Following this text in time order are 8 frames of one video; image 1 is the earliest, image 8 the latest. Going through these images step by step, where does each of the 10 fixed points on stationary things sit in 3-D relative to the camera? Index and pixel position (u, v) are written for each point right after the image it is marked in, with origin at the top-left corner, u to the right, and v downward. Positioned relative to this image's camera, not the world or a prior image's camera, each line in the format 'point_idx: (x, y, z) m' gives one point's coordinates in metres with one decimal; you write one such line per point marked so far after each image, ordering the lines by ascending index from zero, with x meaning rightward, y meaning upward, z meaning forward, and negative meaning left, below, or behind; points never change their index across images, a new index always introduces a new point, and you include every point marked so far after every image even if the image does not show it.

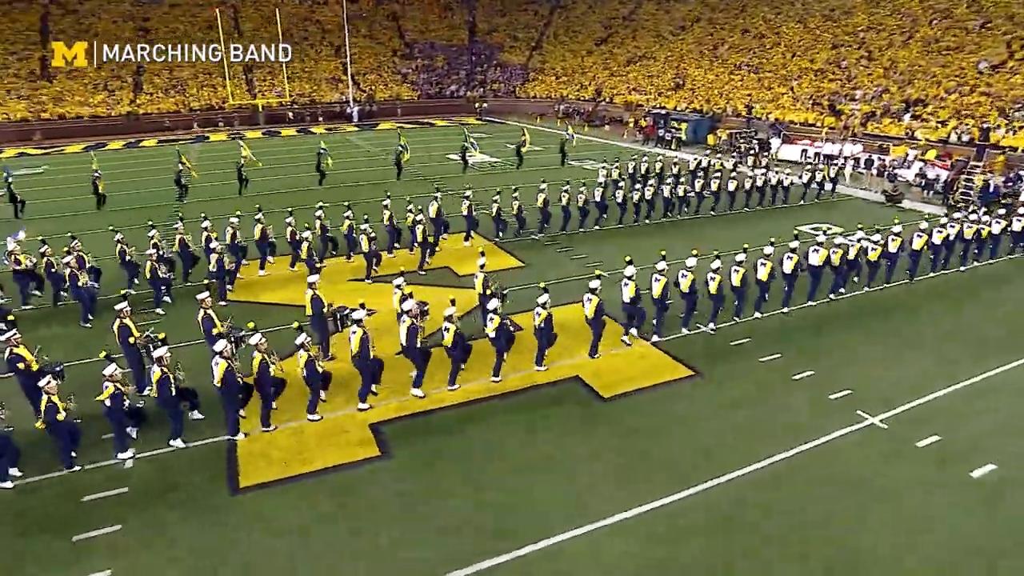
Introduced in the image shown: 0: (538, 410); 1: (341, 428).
0: (+0.1, -1.5, +7.7) m
1: (-2.1, -1.6, +7.4) m
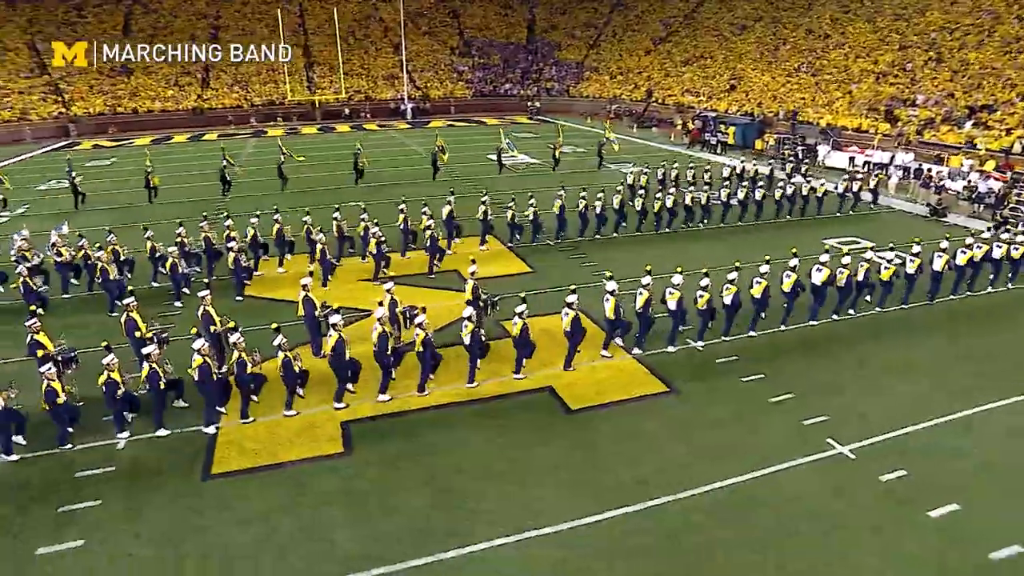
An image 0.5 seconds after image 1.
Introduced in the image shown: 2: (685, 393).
0: (-0.2, -1.6, +7.9) m
1: (-2.5, -1.6, +7.8) m
2: (+2.1, -1.4, +8.5) m
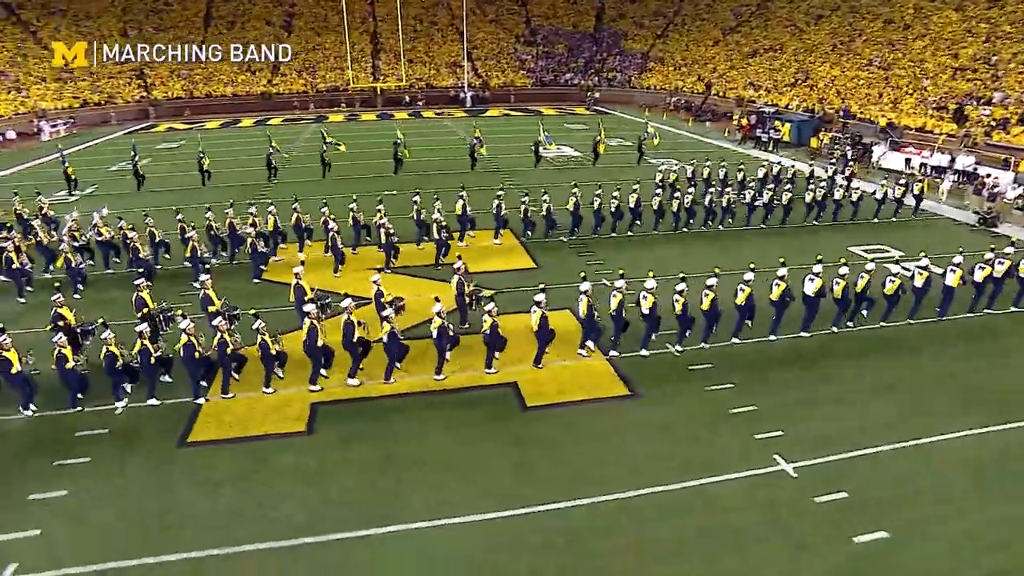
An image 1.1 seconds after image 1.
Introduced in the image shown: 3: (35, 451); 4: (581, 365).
0: (-0.7, -1.6, +8.3) m
1: (-3.0, -1.5, +8.4) m
2: (+1.7, -1.5, +8.6) m
3: (-5.6, -1.9, +7.6) m
4: (+0.9, -1.1, +9.3) m
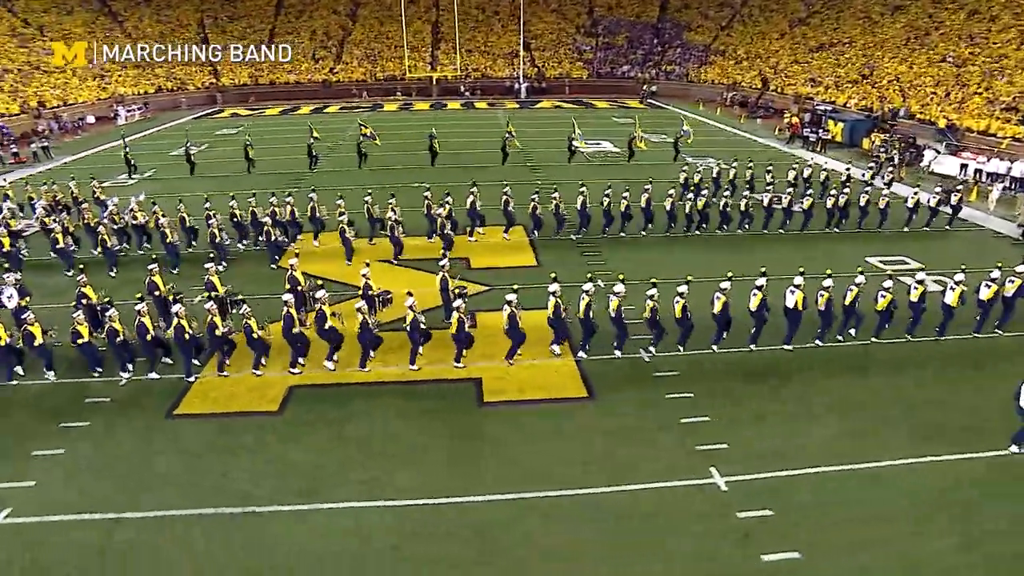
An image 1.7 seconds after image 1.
0: (-1.2, -1.5, +8.7) m
1: (-3.5, -1.3, +9.1) m
2: (+1.2, -1.5, +8.8) m
3: (-6.2, -1.6, +8.6) m
4: (+0.5, -1.1, +9.6) m
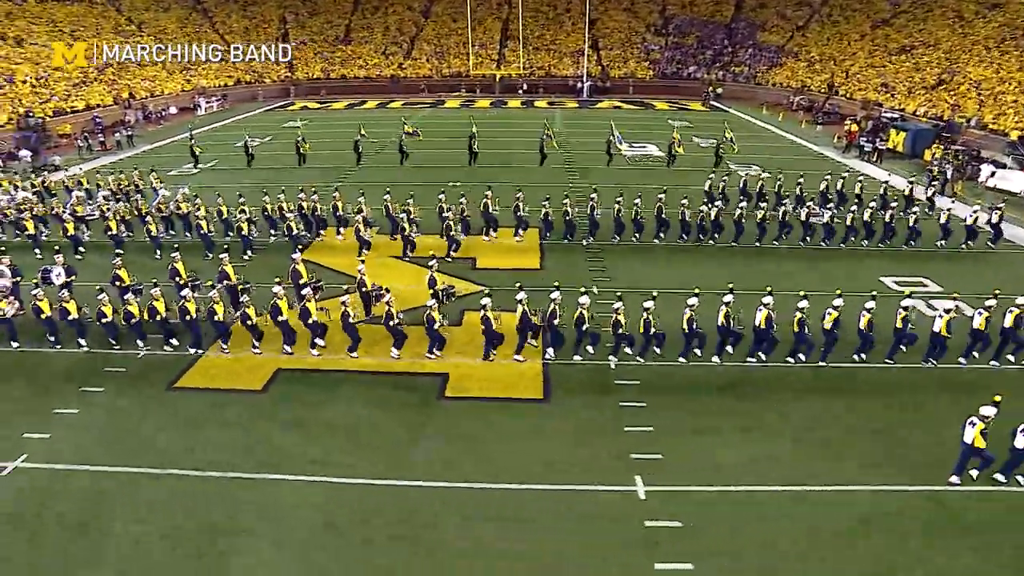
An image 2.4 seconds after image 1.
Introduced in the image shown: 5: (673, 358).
0: (-1.8, -1.5, +9.4) m
1: (-4.0, -1.2, +10.0) m
2: (+0.7, -1.6, +9.2) m
3: (-6.7, -1.4, +9.8) m
4: (0.0, -1.2, +10.0) m
5: (+2.5, -1.1, +10.3) m
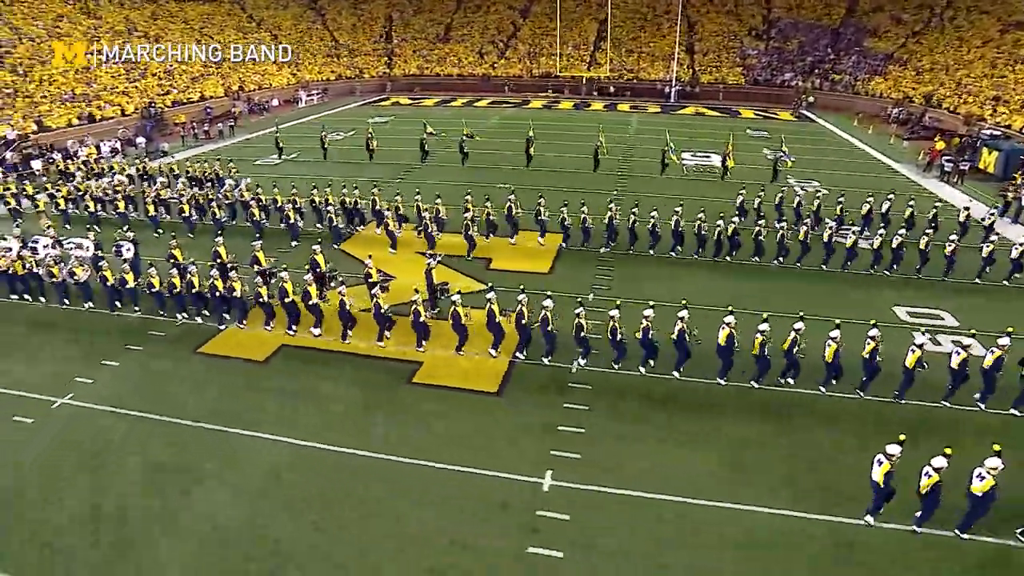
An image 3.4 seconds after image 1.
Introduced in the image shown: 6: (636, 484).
0: (-2.3, -1.4, +10.6) m
1: (-4.4, -0.9, +11.5) m
2: (+0.1, -1.7, +10.0) m
3: (-7.1, -0.9, +11.7) m
4: (-0.4, -1.2, +10.9) m
5: (+2.1, -1.3, +10.8) m
6: (+1.6, -2.6, +8.4) m
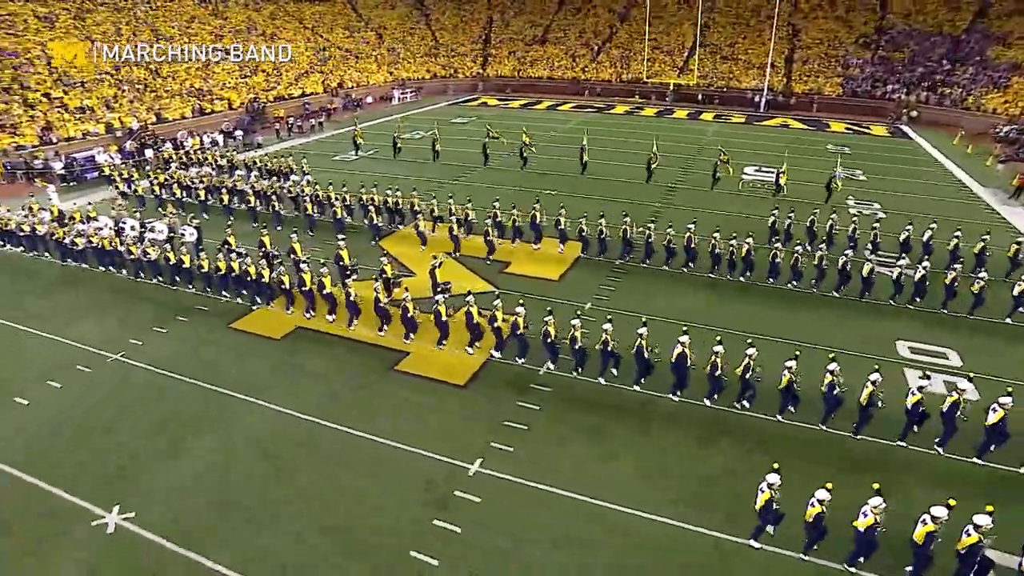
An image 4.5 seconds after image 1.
0: (-2.7, -1.3, +12.0) m
1: (-4.6, -0.7, +13.2) m
2: (-0.5, -1.8, +11.1) m
3: (-7.2, -0.4, +13.8) m
4: (-0.8, -1.3, +12.0) m
5: (+1.7, -1.6, +11.5) m
6: (+0.7, -2.8, +9.2) m
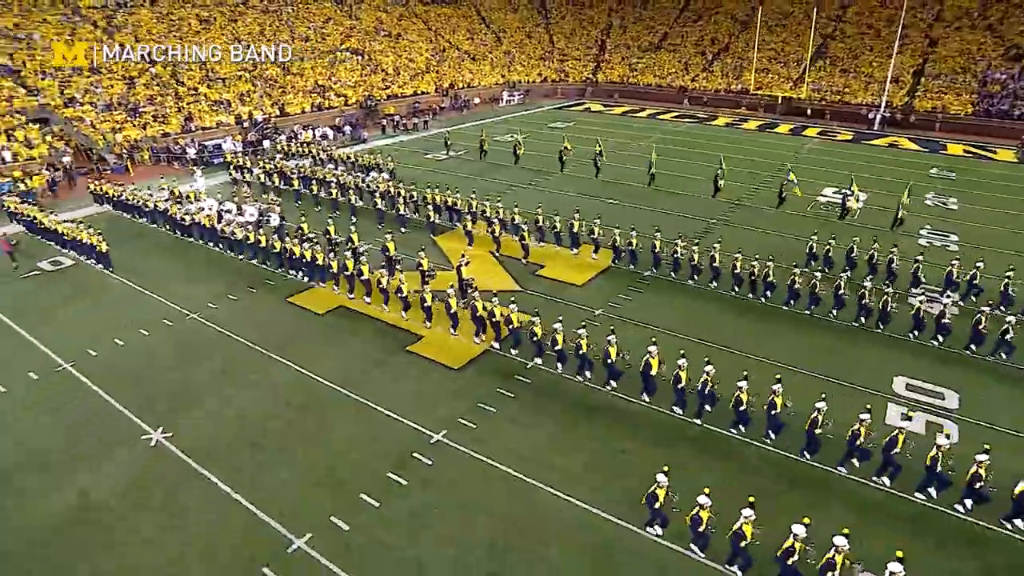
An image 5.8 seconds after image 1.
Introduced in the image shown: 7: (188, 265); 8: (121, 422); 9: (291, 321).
0: (-2.7, -1.1, +13.9) m
1: (-4.2, -0.3, +15.4) m
2: (-0.7, -1.7, +12.6) m
3: (-6.7, +0.2, +16.6) m
4: (-0.8, -1.2, +13.6) m
5: (+1.5, -1.7, +12.6) m
6: (+0.1, -2.8, +10.6) m
7: (-8.7, +0.6, +17.3) m
8: (-7.0, -2.4, +11.5) m
9: (-4.8, -0.8, +14.5) m
